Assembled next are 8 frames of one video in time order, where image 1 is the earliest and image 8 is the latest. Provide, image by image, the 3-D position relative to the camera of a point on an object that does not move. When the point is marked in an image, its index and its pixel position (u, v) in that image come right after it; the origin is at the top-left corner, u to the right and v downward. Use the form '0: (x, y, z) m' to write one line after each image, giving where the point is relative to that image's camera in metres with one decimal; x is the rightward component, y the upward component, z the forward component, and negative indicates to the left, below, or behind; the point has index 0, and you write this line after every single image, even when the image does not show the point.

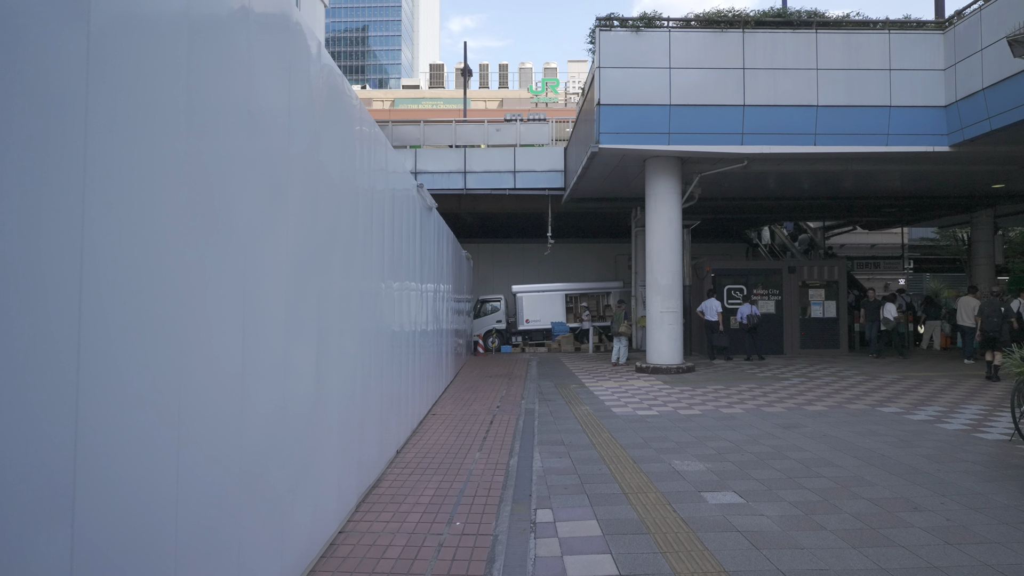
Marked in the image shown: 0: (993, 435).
0: (+5.1, -1.6, +6.6) m
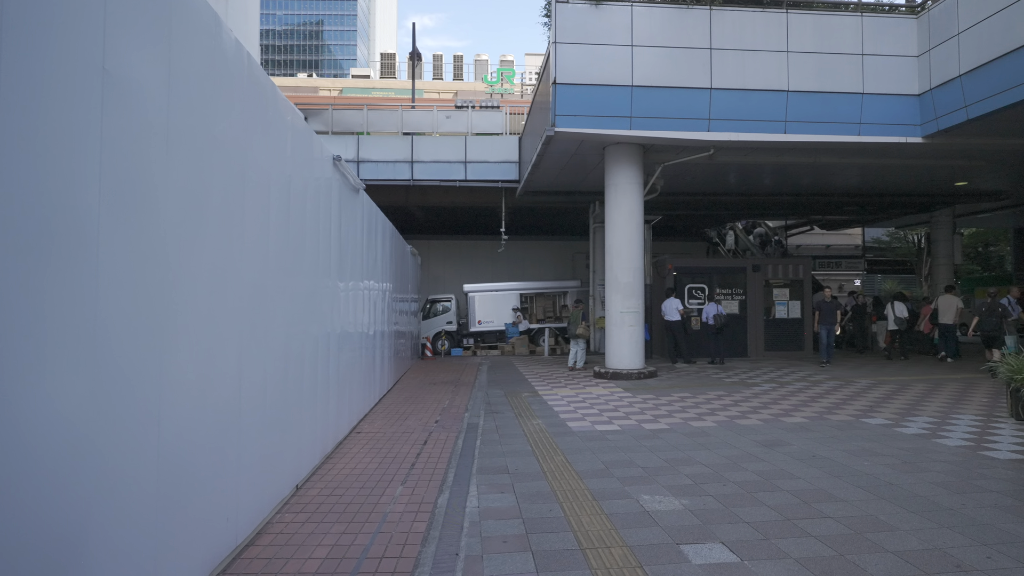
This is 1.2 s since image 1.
0: (+4.5, -1.5, +5.7) m
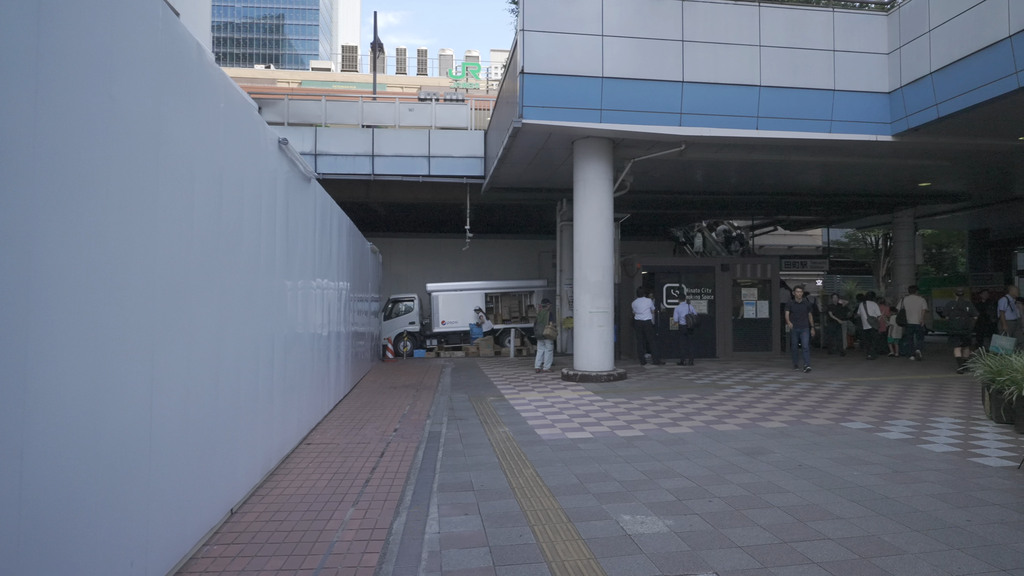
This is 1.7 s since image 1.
0: (+4.2, -1.5, +5.5) m
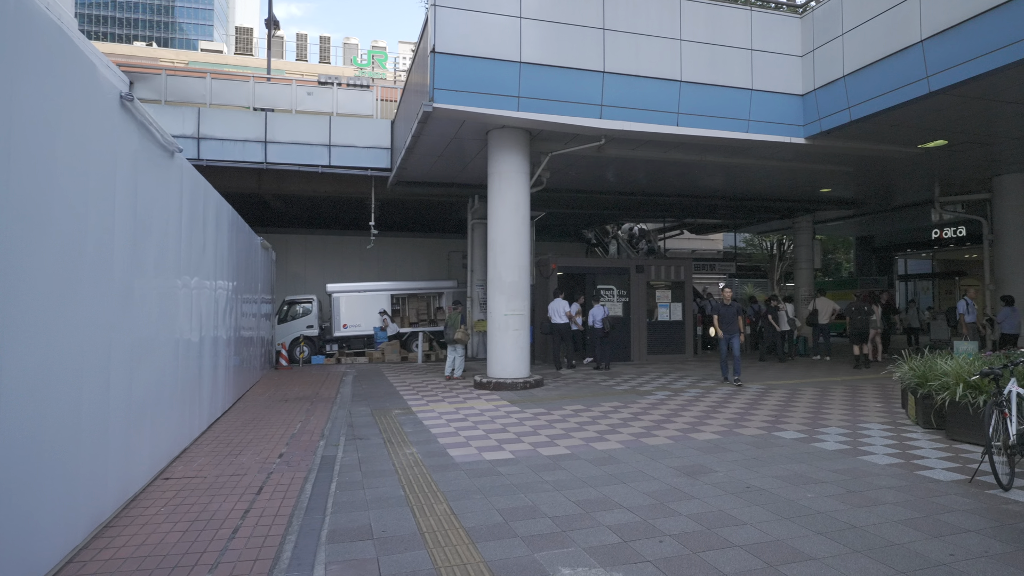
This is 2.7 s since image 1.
0: (+3.5, -1.5, +5.1) m
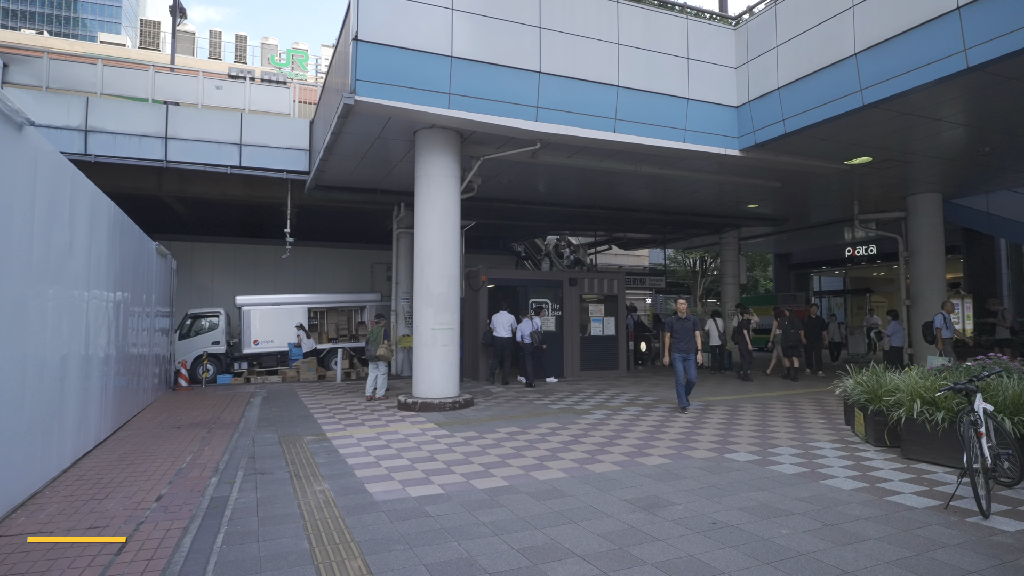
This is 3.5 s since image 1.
0: (+3.0, -1.6, +4.7) m
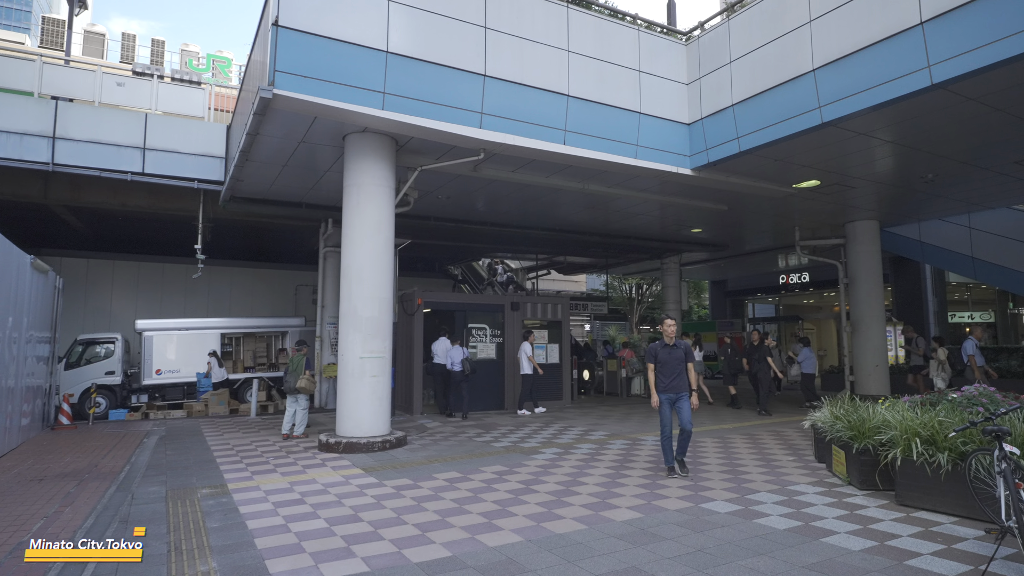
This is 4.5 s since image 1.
0: (+2.7, -1.7, +3.9) m
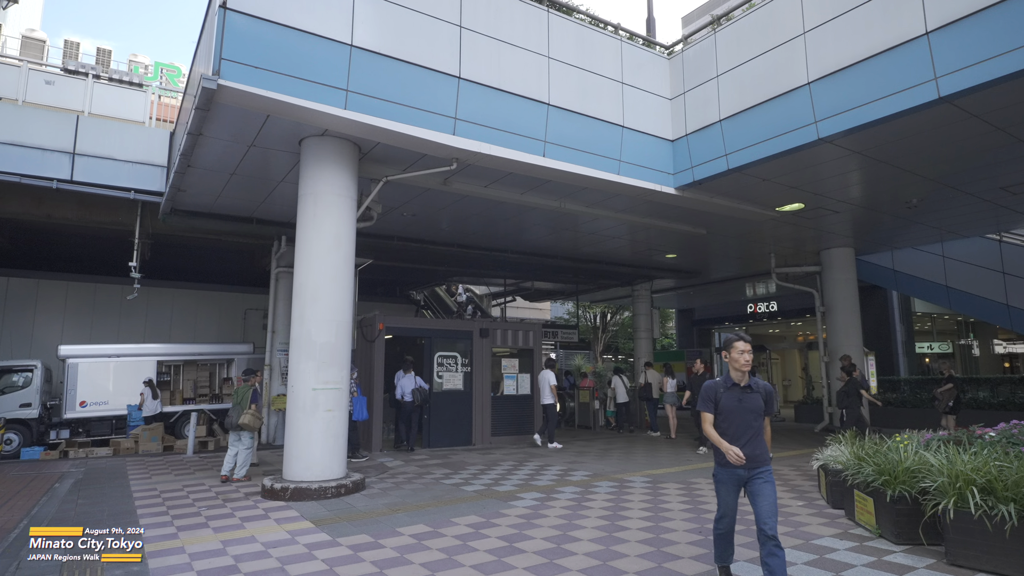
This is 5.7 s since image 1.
0: (+2.7, -1.8, +3.1) m
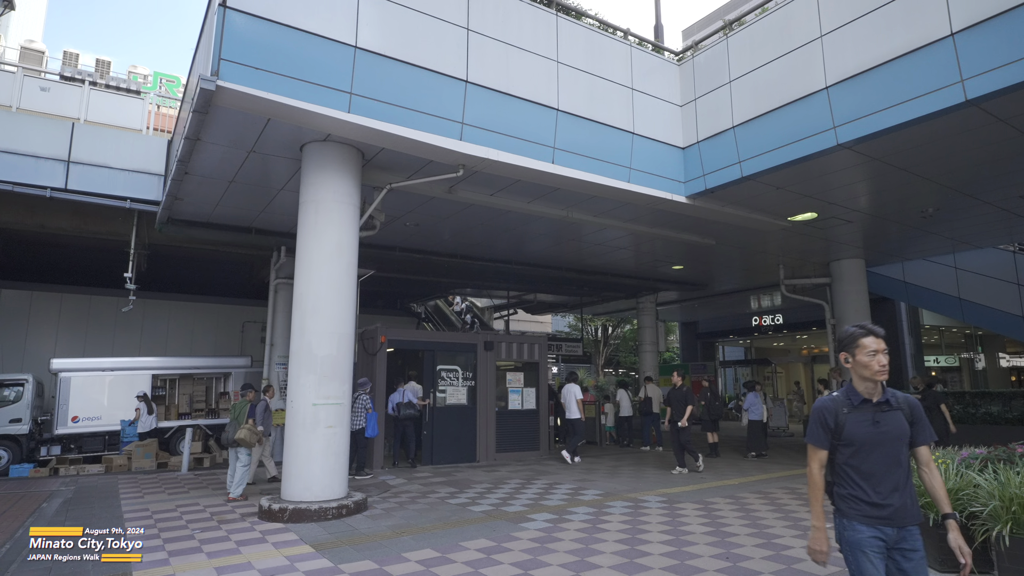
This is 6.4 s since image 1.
0: (+2.8, -1.9, +2.8) m
